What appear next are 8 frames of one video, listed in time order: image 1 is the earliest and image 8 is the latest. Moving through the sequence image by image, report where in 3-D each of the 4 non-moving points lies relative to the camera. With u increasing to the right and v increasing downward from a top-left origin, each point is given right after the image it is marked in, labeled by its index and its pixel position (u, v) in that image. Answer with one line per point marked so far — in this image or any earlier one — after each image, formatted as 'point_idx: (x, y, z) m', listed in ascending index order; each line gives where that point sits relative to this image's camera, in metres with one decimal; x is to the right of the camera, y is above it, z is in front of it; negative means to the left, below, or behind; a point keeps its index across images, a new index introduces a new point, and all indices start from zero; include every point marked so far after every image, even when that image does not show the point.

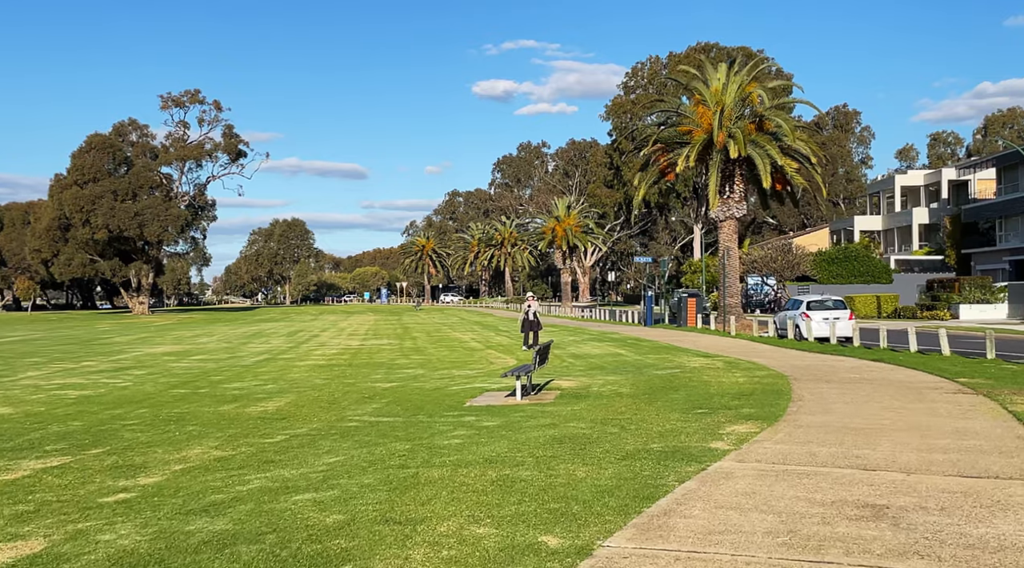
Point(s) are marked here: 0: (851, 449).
0: (+3.7, -1.8, +9.7) m
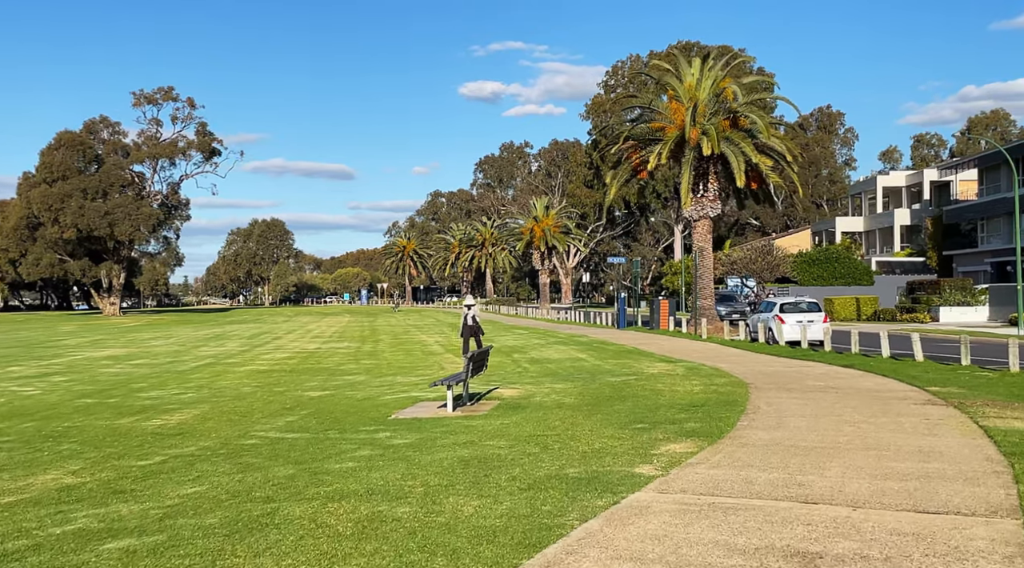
0: (+2.7, -1.8, +8.4) m
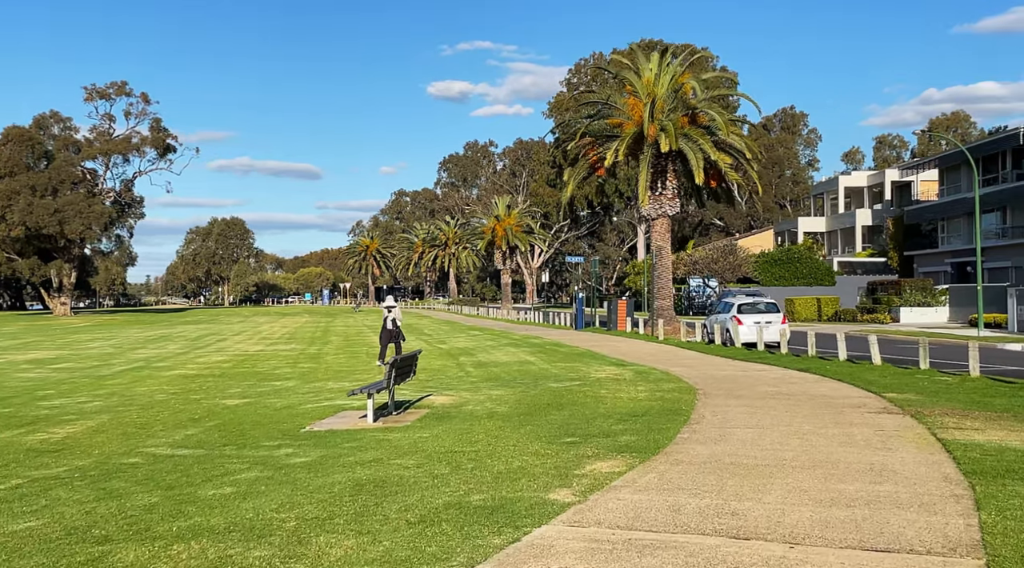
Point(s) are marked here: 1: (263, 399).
0: (+1.8, -1.8, +7.4) m
1: (-4.6, -2.1, +16.3) m
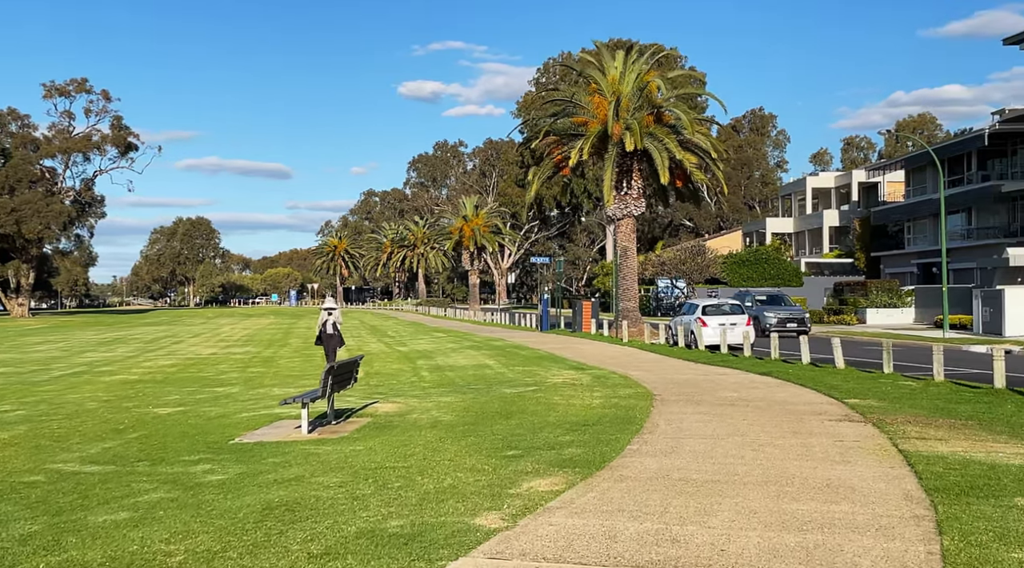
0: (+1.2, -1.8, +6.7) m
1: (-5.4, -2.1, +15.5) m
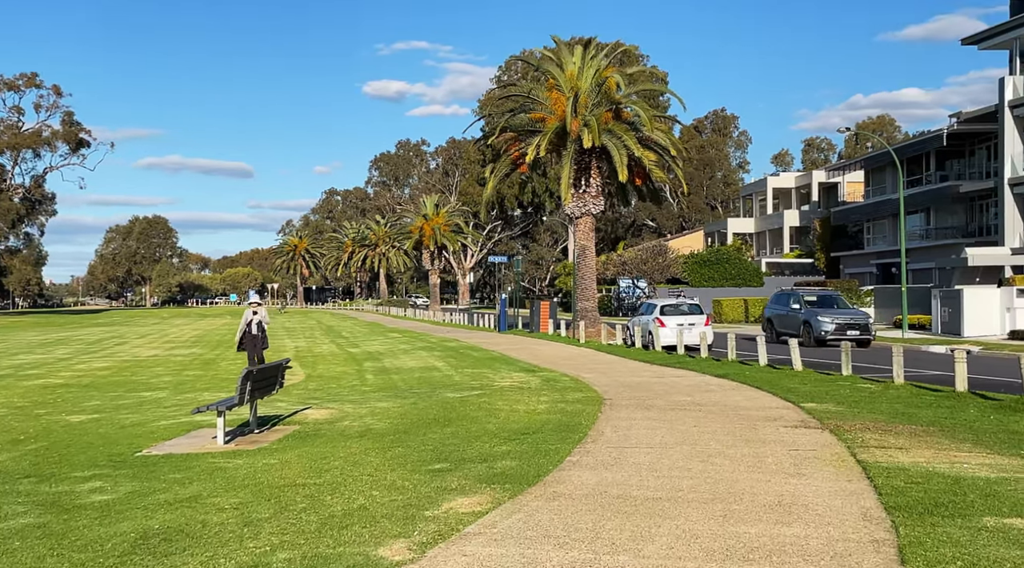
0: (+0.6, -1.8, +5.9) m
1: (-6.4, -2.1, +14.4) m
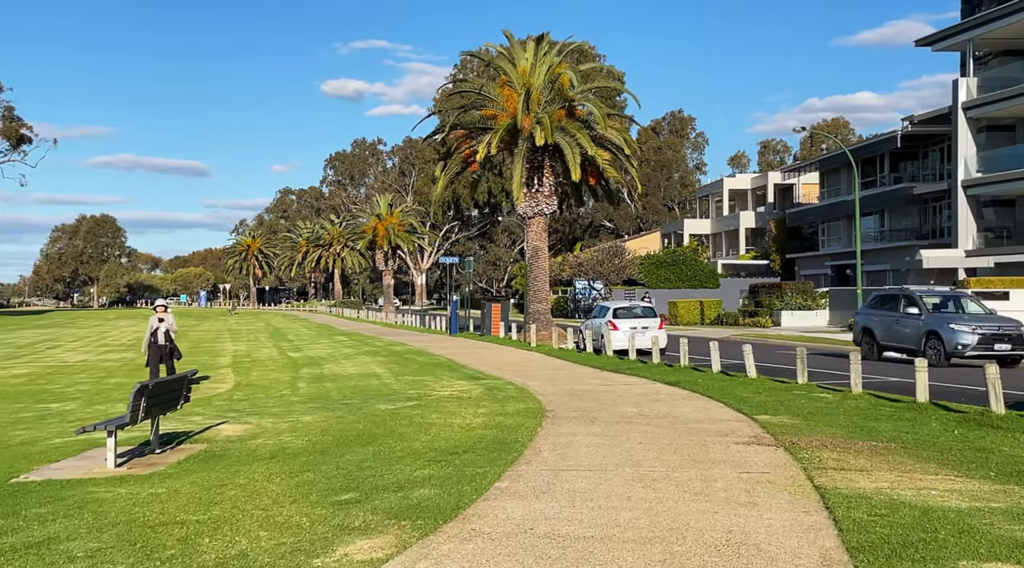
0: (0.0, -1.8, +4.9) m
1: (-7.3, -2.1, +13.1) m
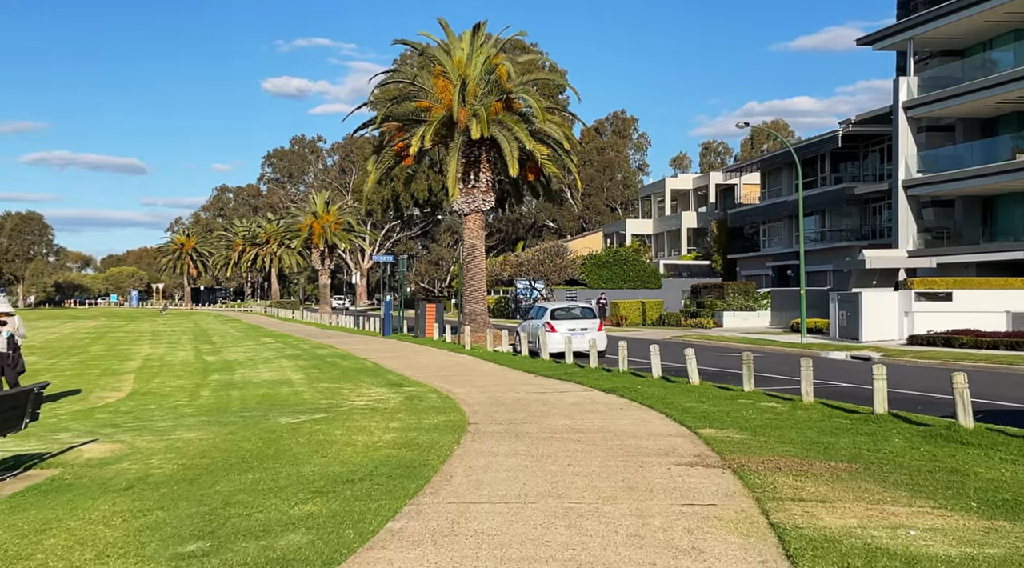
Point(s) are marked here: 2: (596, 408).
0: (-0.6, -1.8, +3.4) m
1: (-8.4, -2.1, +11.1) m
2: (+1.3, -1.9, +13.6) m
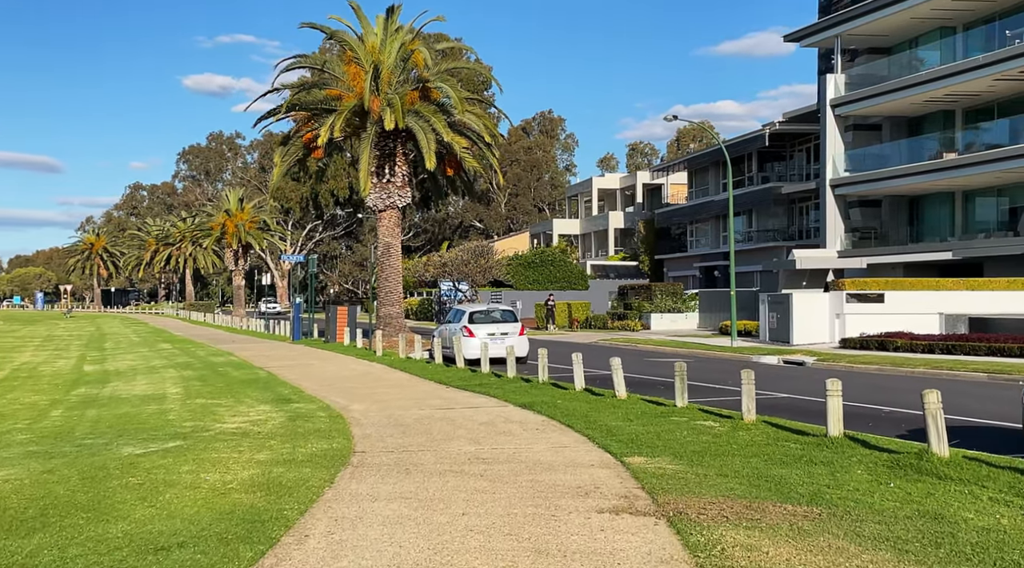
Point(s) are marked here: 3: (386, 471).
0: (-1.1, -1.8, +1.4) m
1: (-9.5, -2.1, +8.4) m
2: (0.0, -1.9, +11.7) m
3: (-1.3, -1.9, +9.2) m
